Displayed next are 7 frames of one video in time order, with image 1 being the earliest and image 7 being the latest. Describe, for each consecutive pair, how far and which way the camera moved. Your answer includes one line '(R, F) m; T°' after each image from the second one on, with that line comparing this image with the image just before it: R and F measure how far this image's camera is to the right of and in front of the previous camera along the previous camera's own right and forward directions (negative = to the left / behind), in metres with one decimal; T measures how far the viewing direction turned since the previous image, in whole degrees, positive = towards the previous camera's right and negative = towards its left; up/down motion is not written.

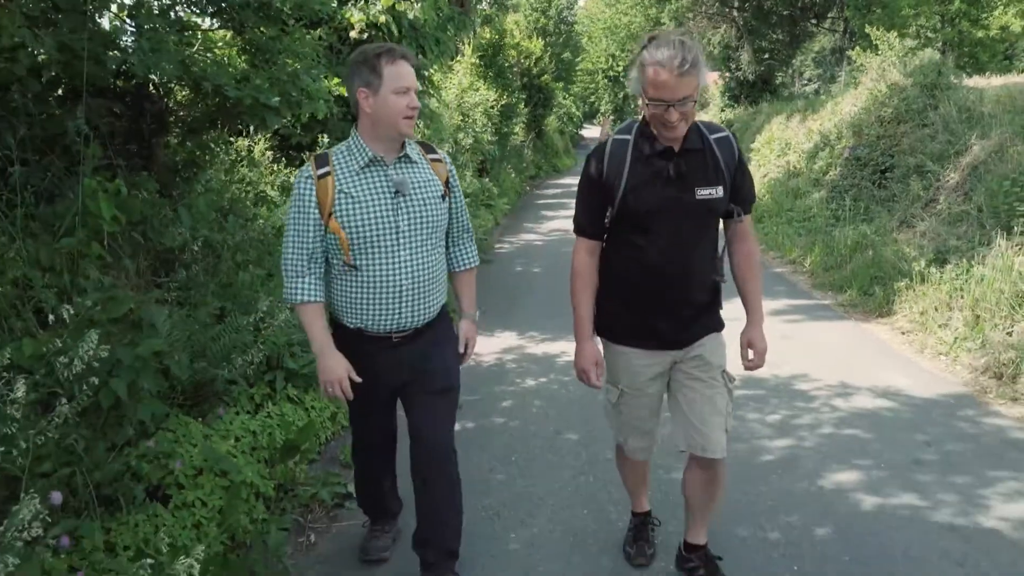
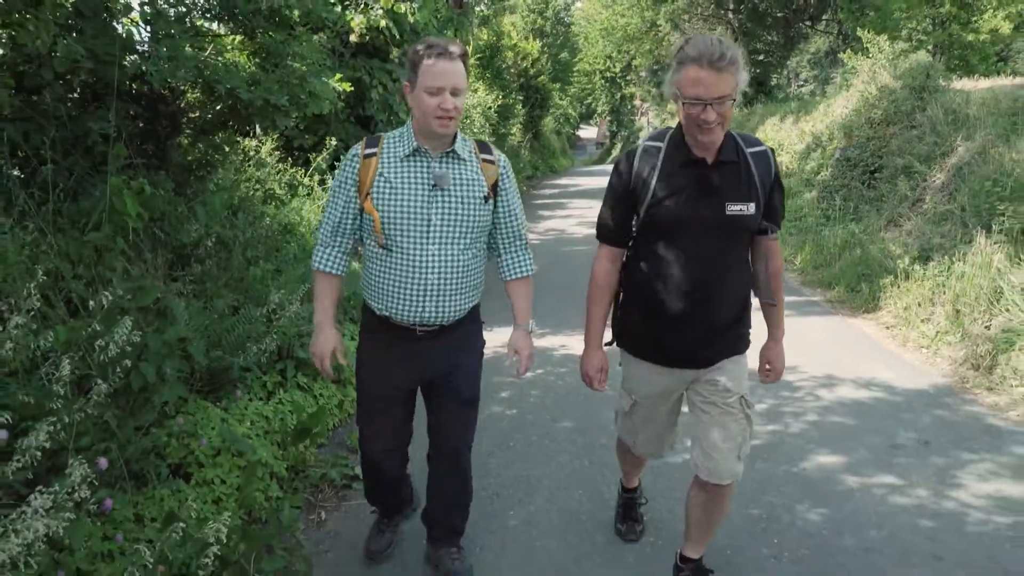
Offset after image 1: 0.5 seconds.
(0.0, -0.2) m; 0°
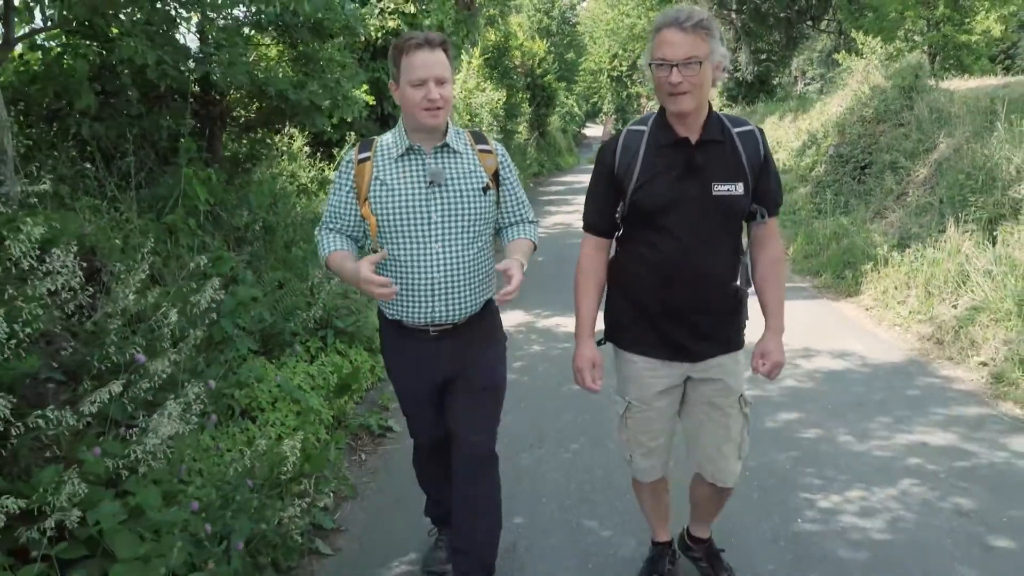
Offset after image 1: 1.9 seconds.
(0.0, -0.7) m; 0°
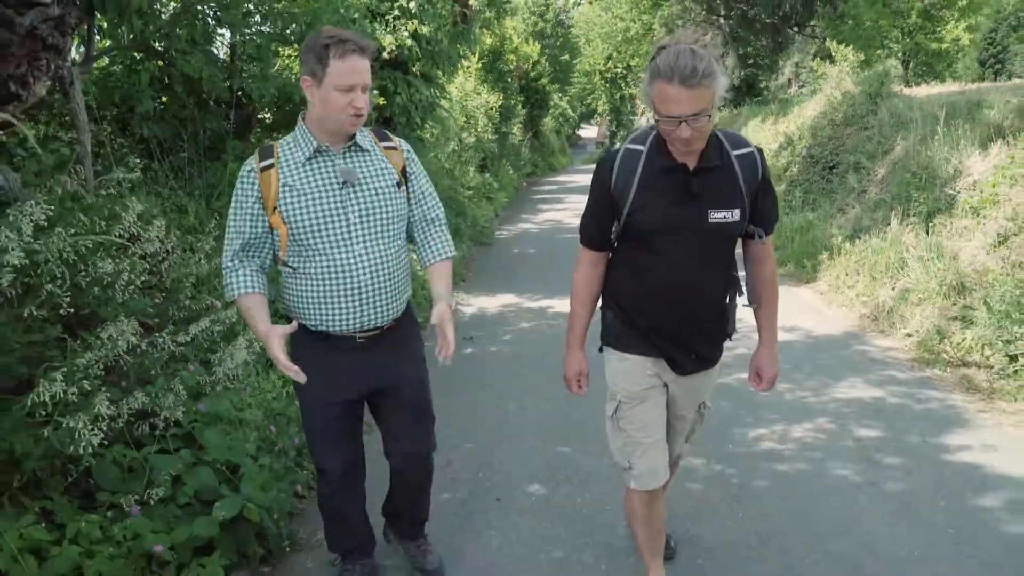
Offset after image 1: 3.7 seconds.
(0.0, -0.9) m; 0°
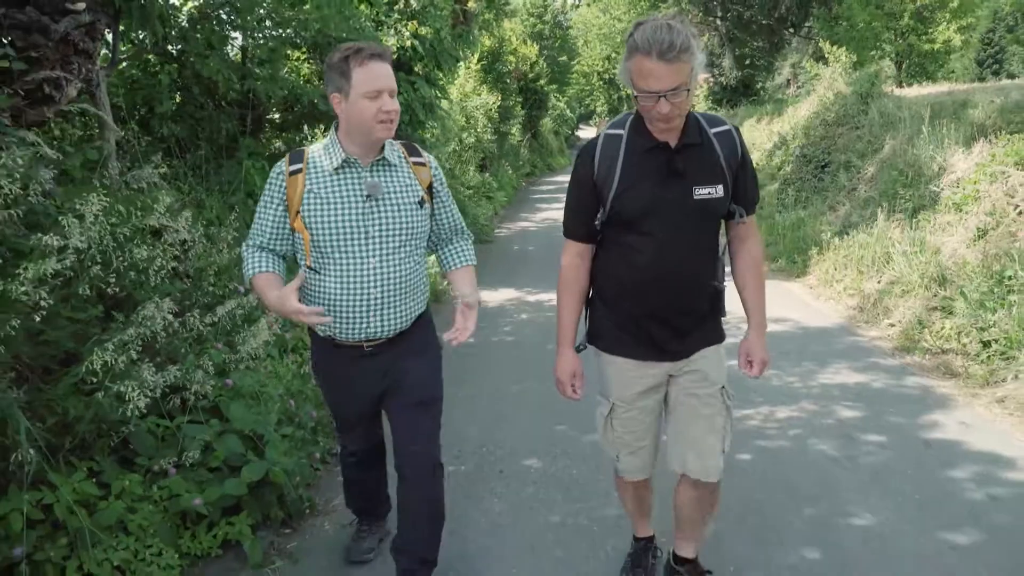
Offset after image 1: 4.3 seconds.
(0.0, -0.3) m; 0°
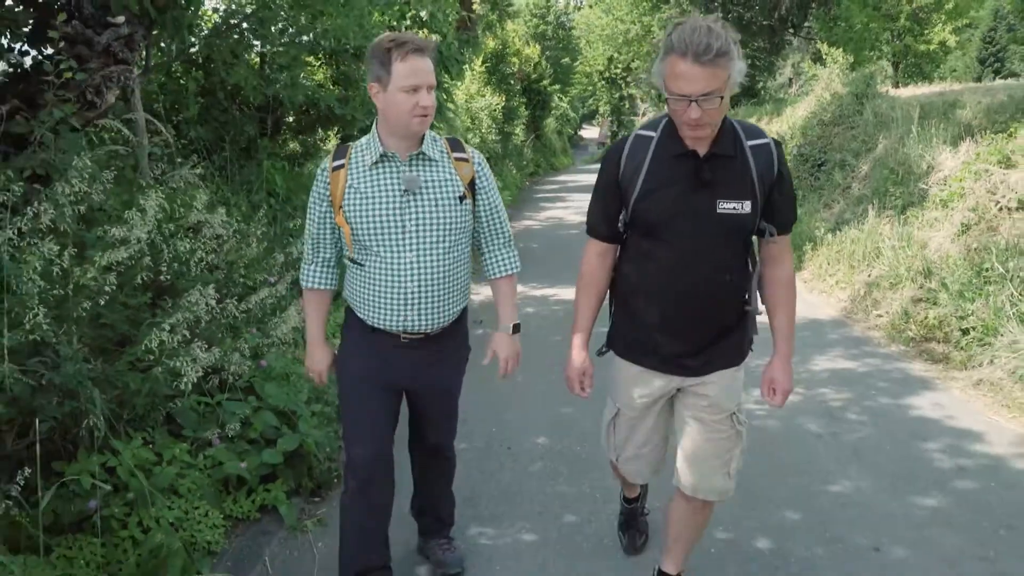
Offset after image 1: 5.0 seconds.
(0.0, -0.4) m; 0°
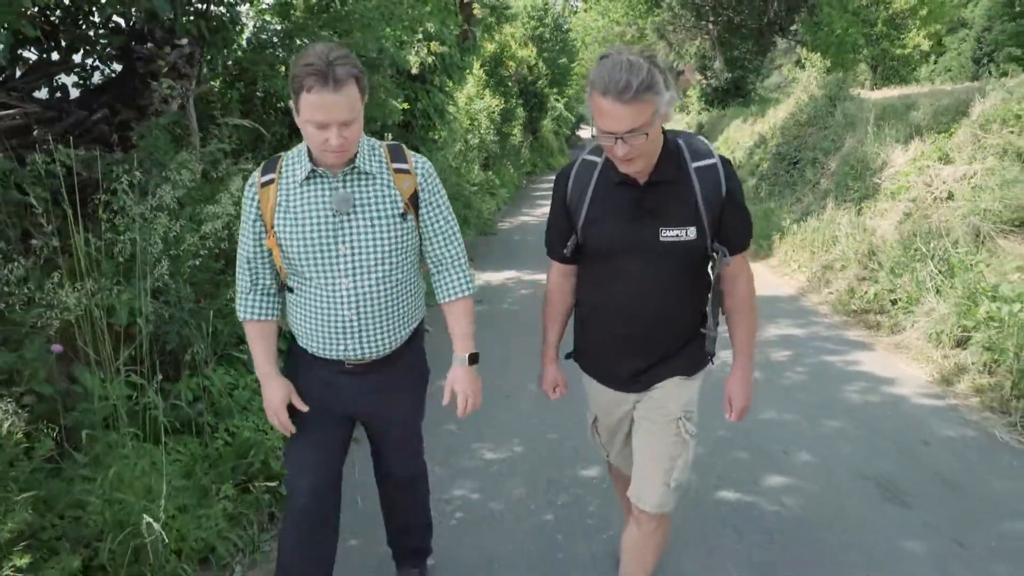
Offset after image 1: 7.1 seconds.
(0.0, -1.1) m; 0°
